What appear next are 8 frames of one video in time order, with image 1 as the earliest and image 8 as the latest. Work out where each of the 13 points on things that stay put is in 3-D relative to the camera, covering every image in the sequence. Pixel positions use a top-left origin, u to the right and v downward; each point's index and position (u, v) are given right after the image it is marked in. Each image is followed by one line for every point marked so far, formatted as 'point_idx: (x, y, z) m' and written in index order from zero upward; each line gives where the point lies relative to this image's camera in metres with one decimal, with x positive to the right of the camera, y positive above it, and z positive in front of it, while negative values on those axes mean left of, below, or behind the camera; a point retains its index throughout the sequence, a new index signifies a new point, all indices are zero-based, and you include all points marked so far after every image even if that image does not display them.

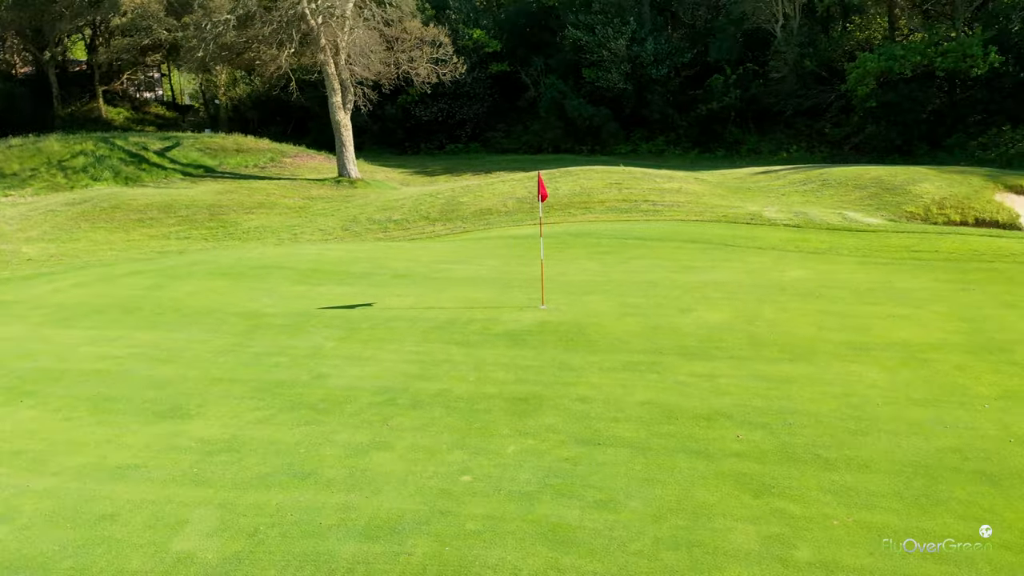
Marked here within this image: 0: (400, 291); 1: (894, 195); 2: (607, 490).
0: (-1.3, 0.0, +9.8) m
1: (+7.4, +1.8, +16.0) m
2: (+0.6, -1.2, +4.8) m
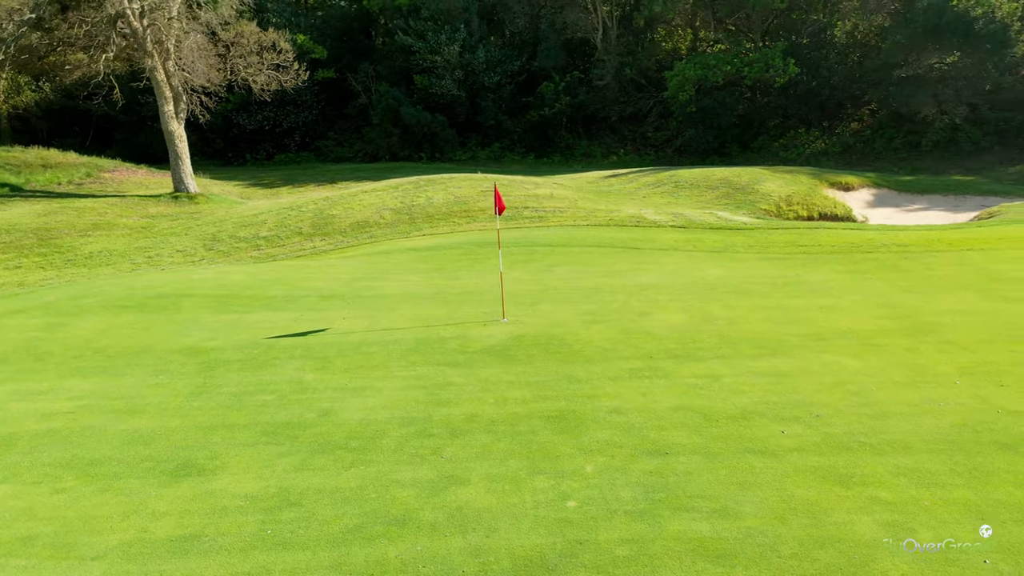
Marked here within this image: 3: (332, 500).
0: (-1.9, -0.3, +9.3) m
1: (+4.9, +2.0, +17.4) m
2: (+1.2, -1.3, +4.9) m
3: (-1.1, -1.3, +5.0) m
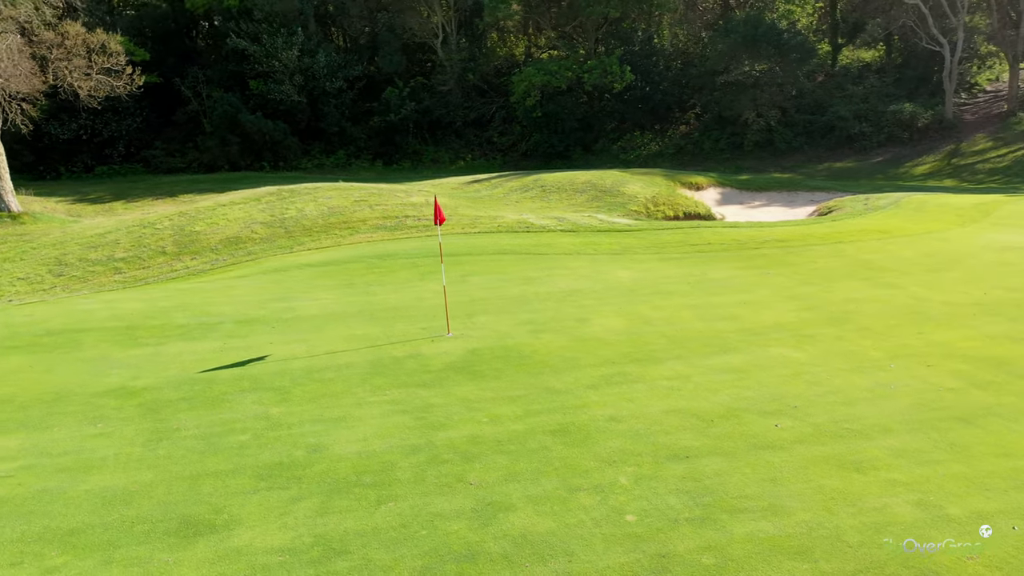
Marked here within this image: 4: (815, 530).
0: (-2.5, -0.5, +8.7) m
1: (+2.2, +2.0, +18.1) m
2: (+1.5, -1.3, +5.1) m
3: (-0.7, -1.5, +4.7) m
4: (+1.7, -1.4, +4.7) m
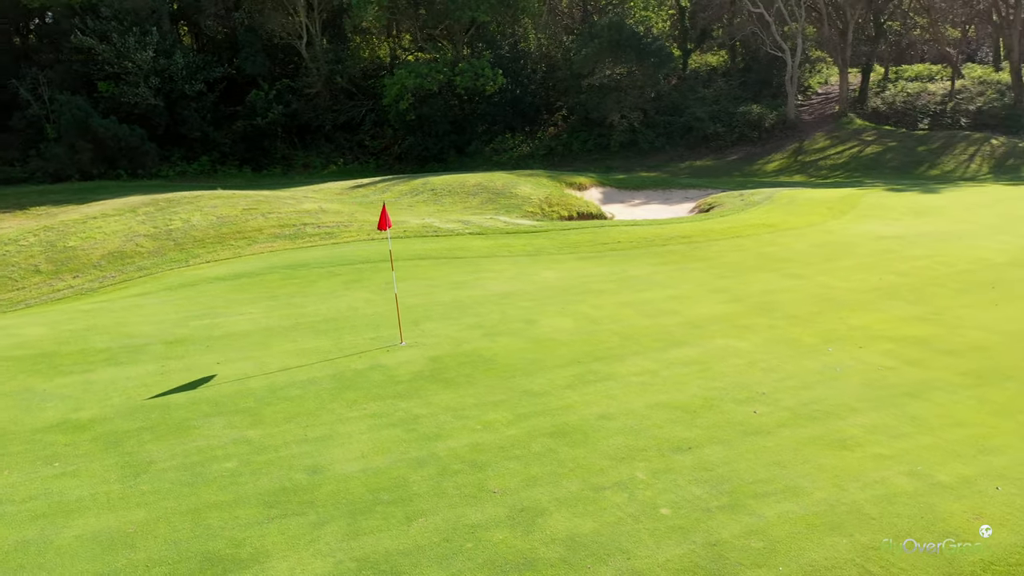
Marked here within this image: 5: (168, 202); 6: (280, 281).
0: (-3.0, -0.7, +8.2) m
1: (-0.1, +2.0, +18.3) m
2: (+1.7, -1.3, +5.4) m
3: (-0.4, -1.5, +4.6) m
4: (+2.0, -1.3, +5.0) m
5: (-7.0, +1.8, +16.9) m
6: (-3.2, +0.1, +11.4) m
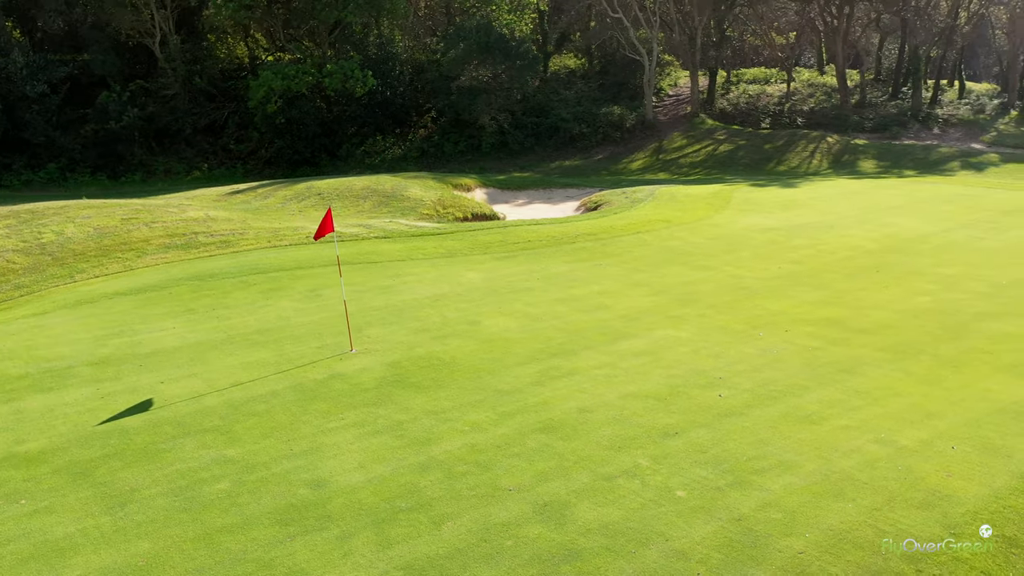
0: (-3.4, -0.8, +7.7) m
1: (-2.5, +1.9, +18.2) m
2: (+1.8, -1.2, +5.8) m
3: (-0.2, -1.5, +4.6) m
4: (+2.1, -1.2, +5.5) m
5: (-9.0, +1.4, +15.5) m
6: (-4.2, -0.1, +10.8) m
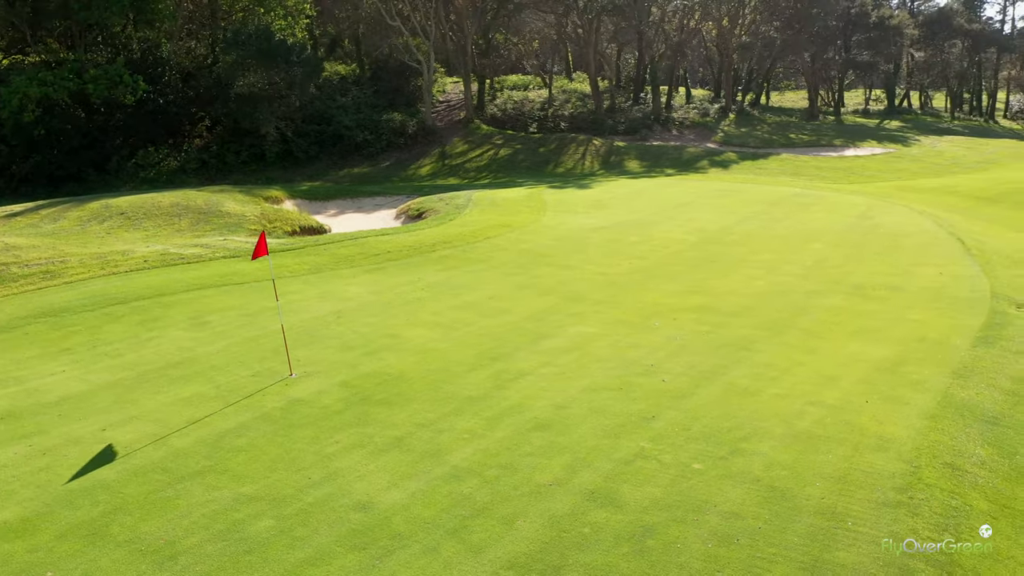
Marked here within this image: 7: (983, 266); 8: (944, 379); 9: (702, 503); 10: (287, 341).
0: (-3.6, -1.2, +7.0) m
1: (-6.1, +1.5, +17.3) m
2: (+1.8, -1.1, +6.8) m
3: (+0.4, -1.6, +5.0) m
4: (+2.3, -1.2, +6.5) m
5: (-11.5, +0.6, +12.7) m
6: (-5.4, -0.5, +9.7) m
7: (+7.5, +0.3, +13.2) m
8: (+4.2, -0.9, +8.0) m
9: (+1.3, -1.4, +5.5) m
10: (-2.5, -0.6, +9.2) m
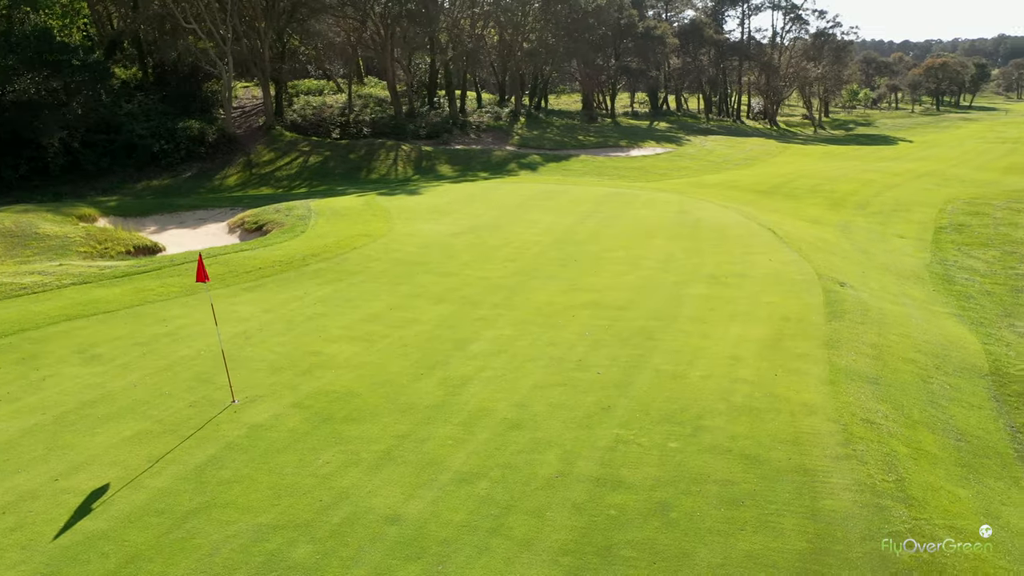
0: (-3.7, -1.5, +6.4) m
1: (-9.0, +0.9, +15.6) m
2: (+1.6, -1.1, +7.6) m
3: (+0.7, -1.6, +5.6) m
4: (+2.1, -1.1, +7.5) m
5: (-12.9, -0.3, +9.9) m
6: (-6.2, -1.0, +8.6) m
7: (+5.3, +0.7, +15.3) m
8: (+3.5, -0.7, +9.4) m
9: (+1.4, -1.4, +6.3) m
10: (-3.3, -0.9, +8.8) m
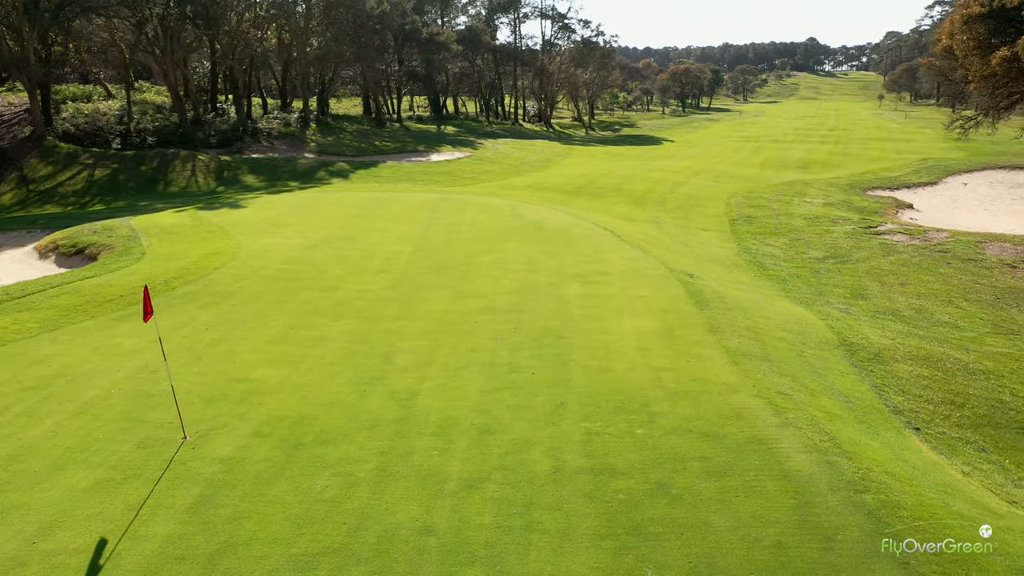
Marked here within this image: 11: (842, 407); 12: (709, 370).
0: (-3.6, -1.8, +5.8) m
1: (-11.3, +0.1, +13.3) m
2: (+1.2, -1.1, +8.4) m
3: (+0.9, -1.7, +6.2) m
4: (+1.7, -1.1, +8.4) m
5: (-13.4, -1.3, +6.7) m
6: (-6.6, -1.5, +7.2) m
7: (+2.6, +0.8, +16.8) m
8: (+2.5, -0.6, +10.6) m
9: (+1.4, -1.4, +7.0) m
10: (-3.8, -1.2, +8.3) m
11: (+3.4, -1.2, +8.5) m
12: (+2.2, -0.9, +9.2) m
